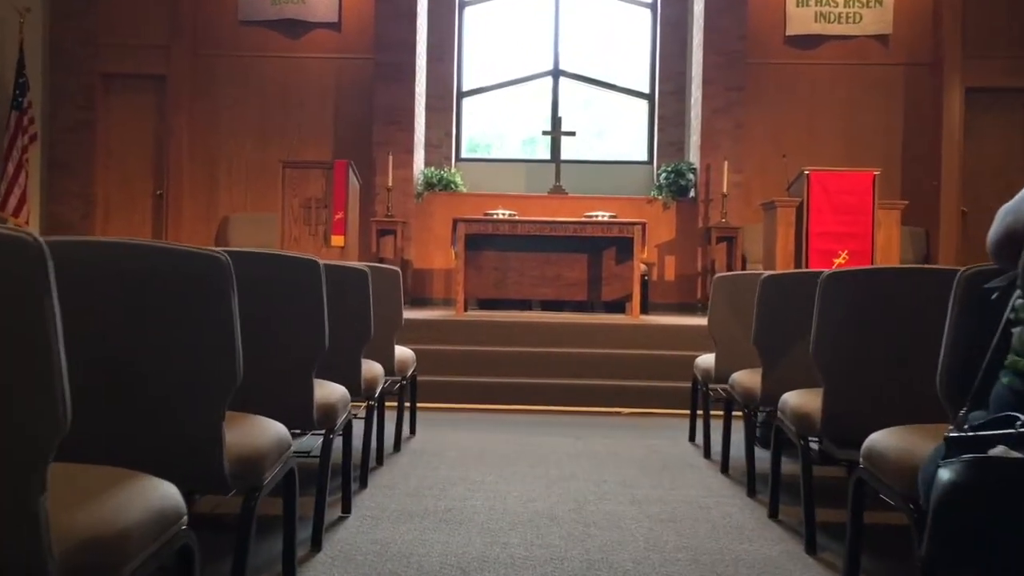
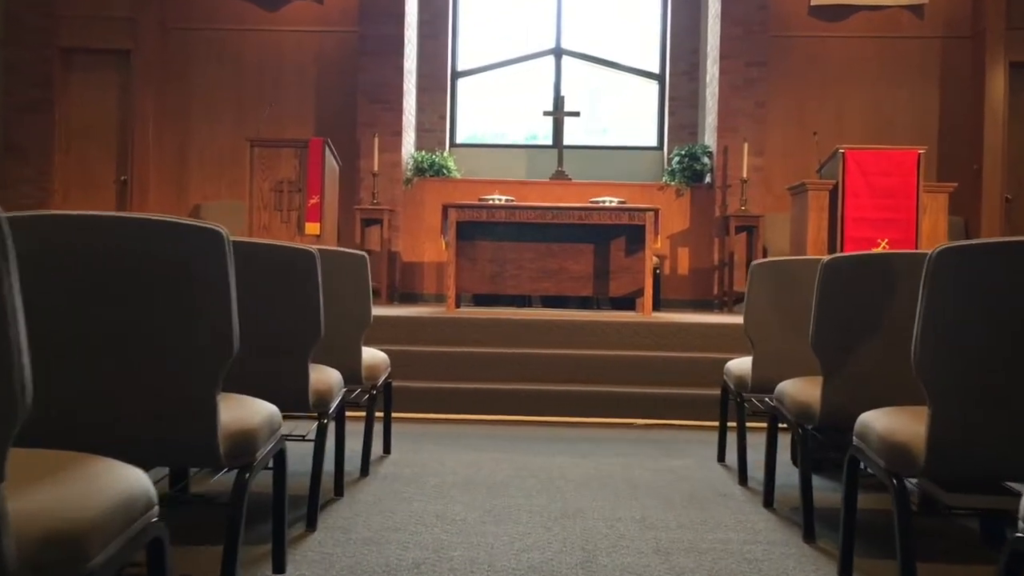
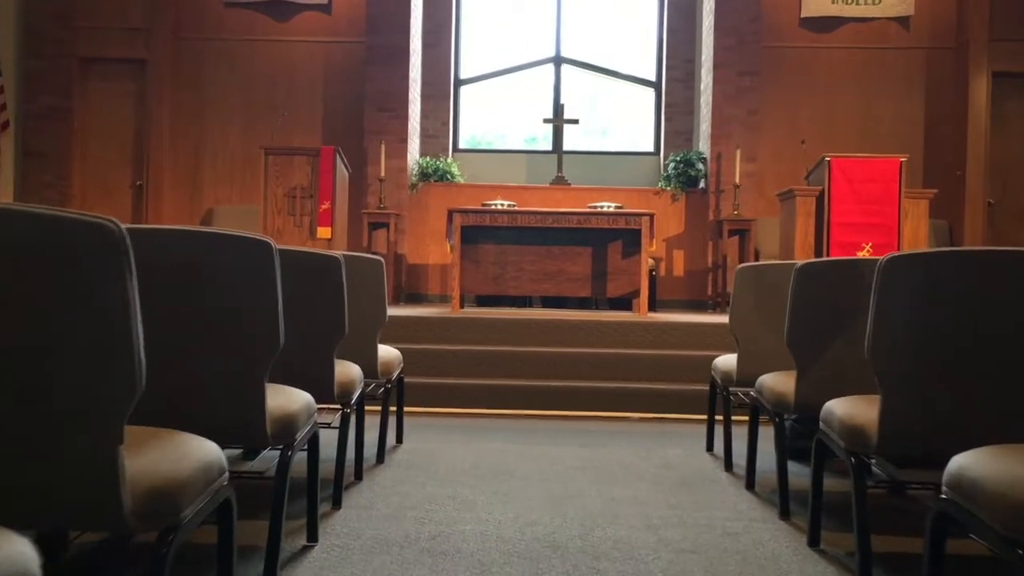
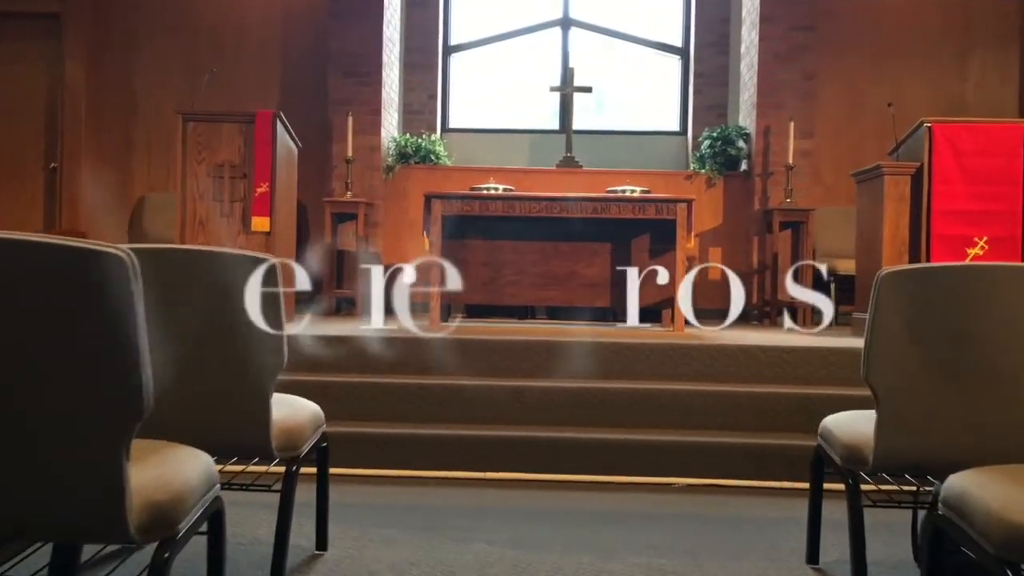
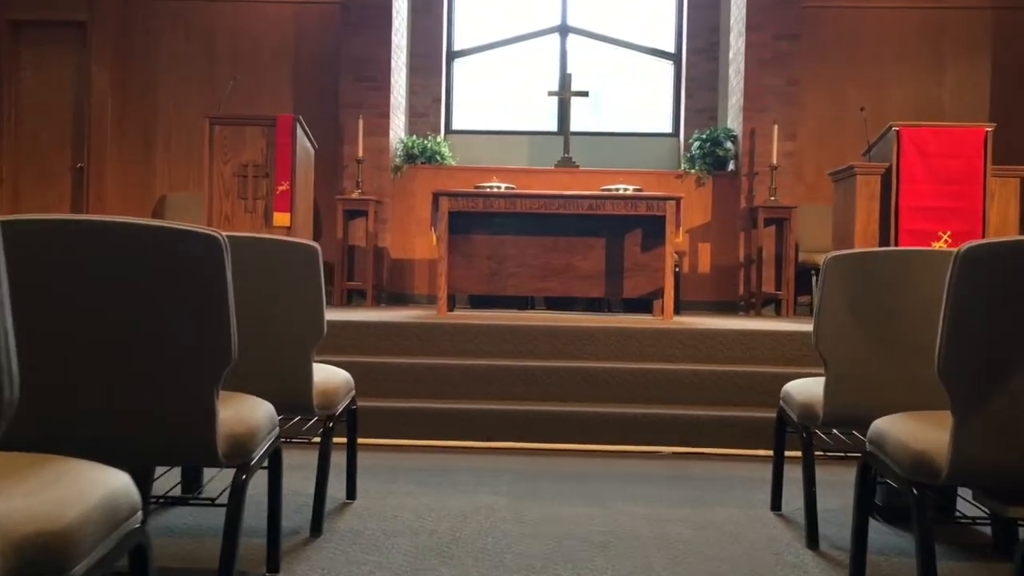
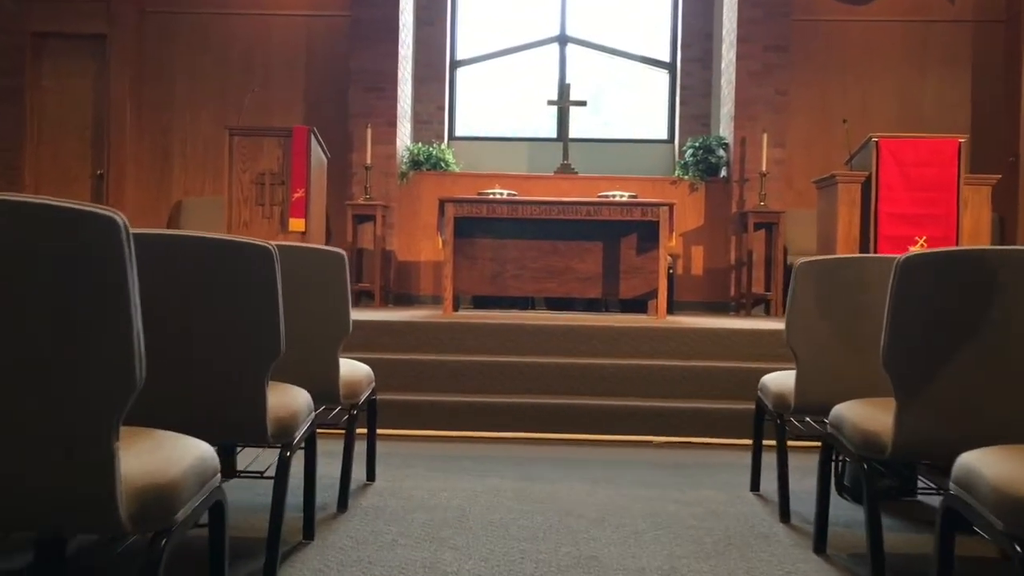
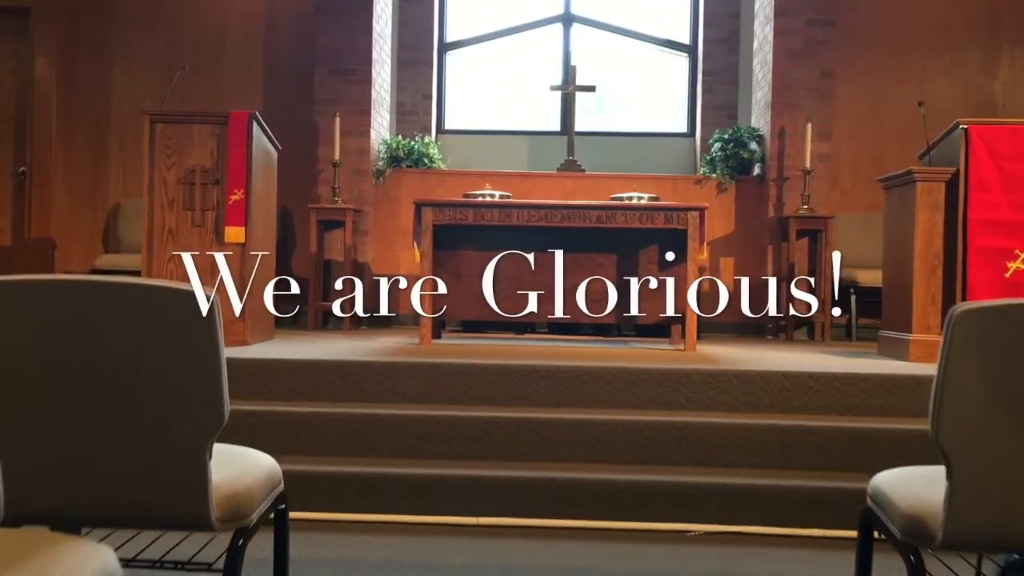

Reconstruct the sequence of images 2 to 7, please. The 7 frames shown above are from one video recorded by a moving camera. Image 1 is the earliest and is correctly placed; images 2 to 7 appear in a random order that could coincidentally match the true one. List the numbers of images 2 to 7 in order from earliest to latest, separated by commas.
3, 2, 6, 5, 4, 7
